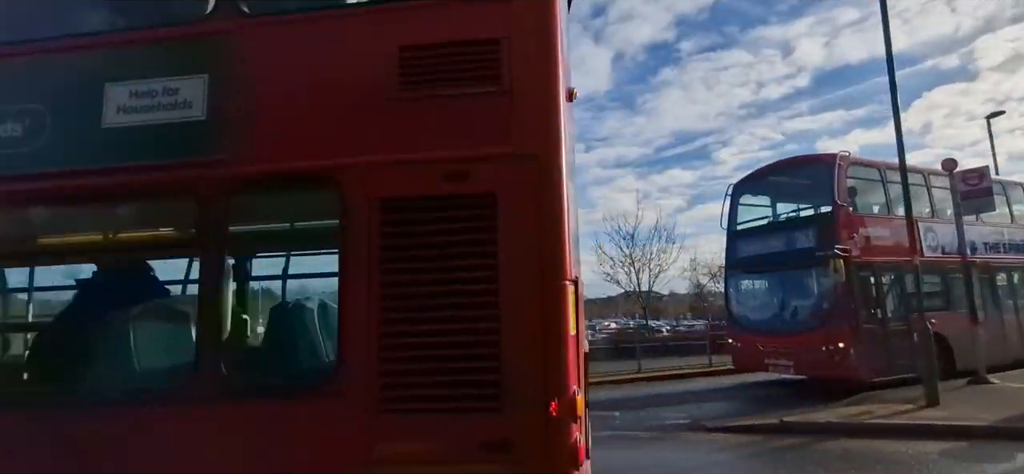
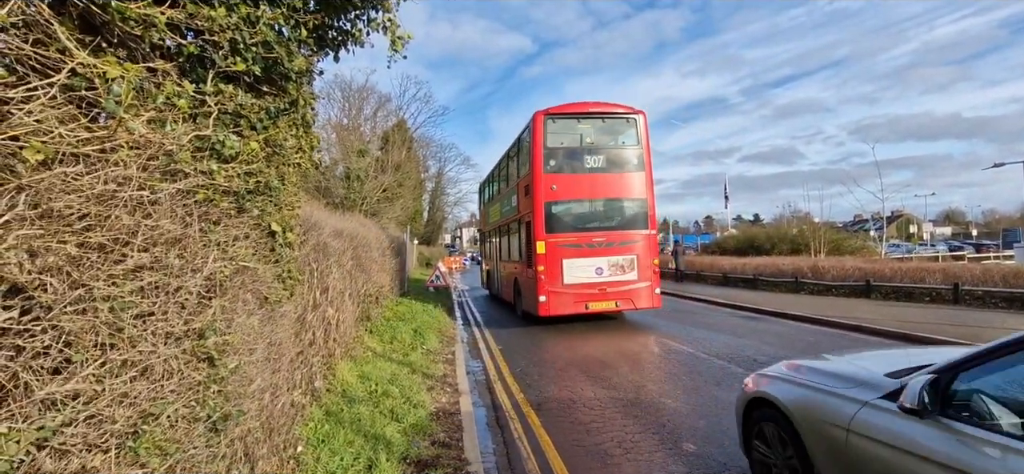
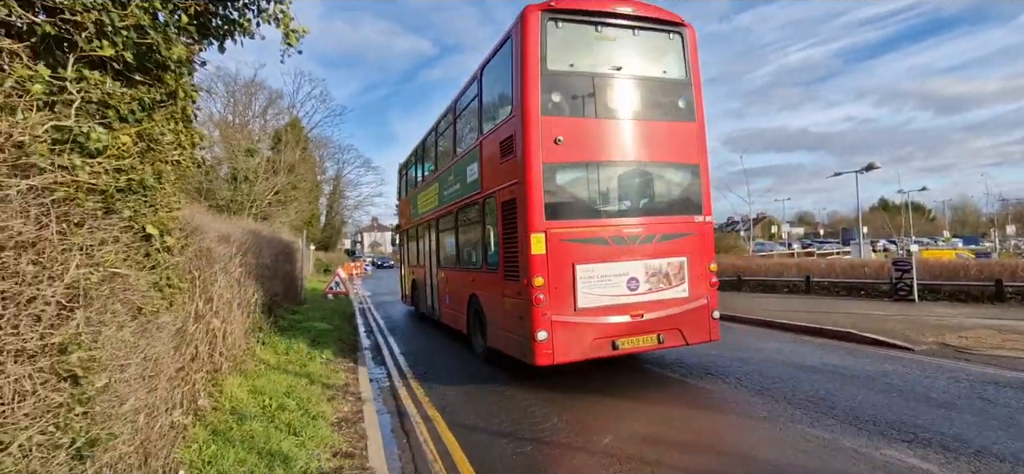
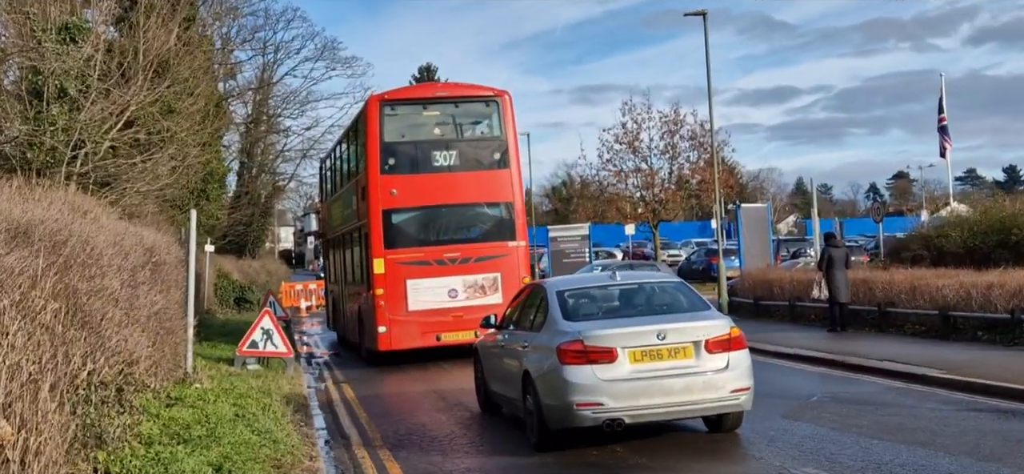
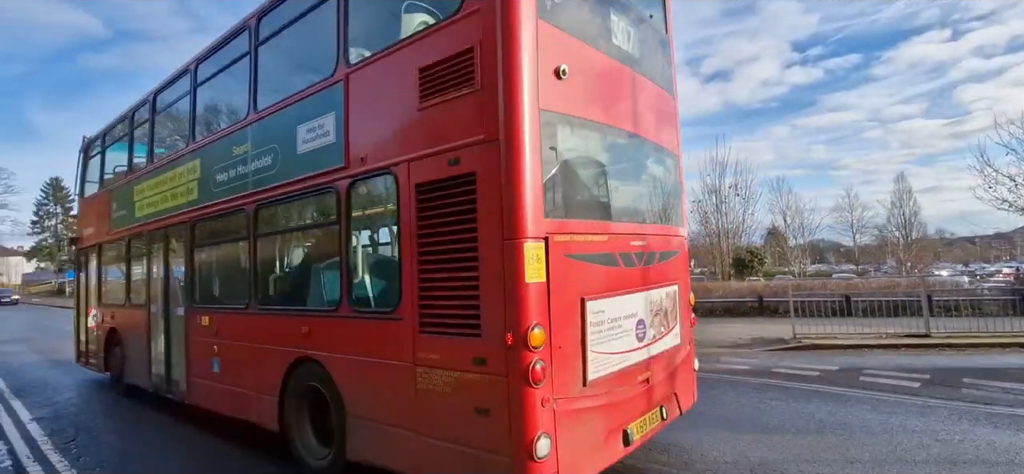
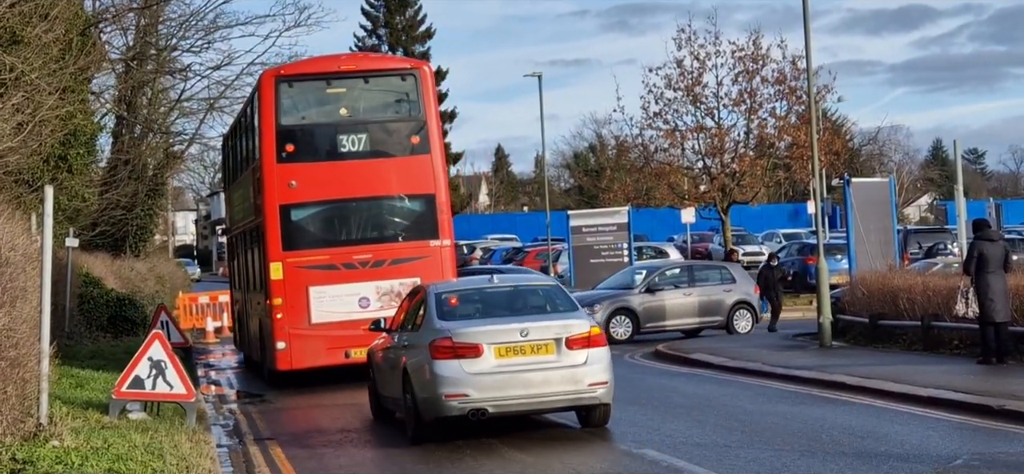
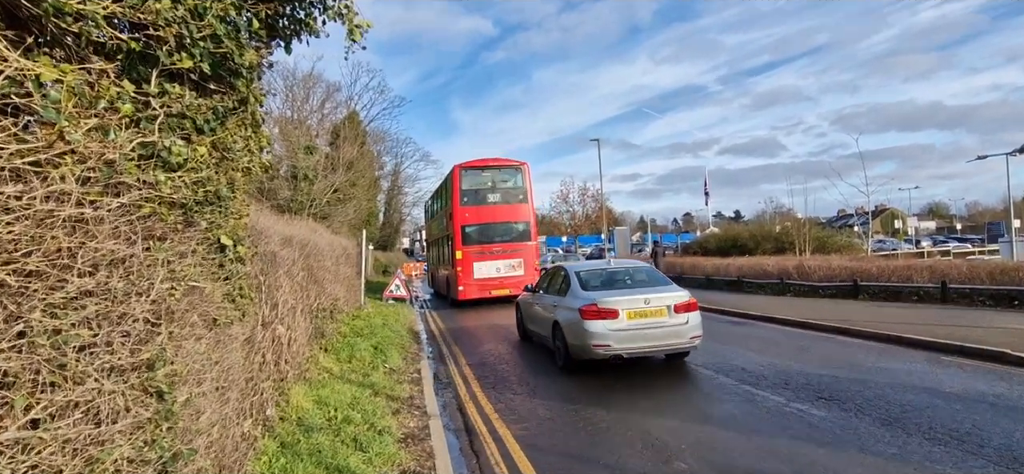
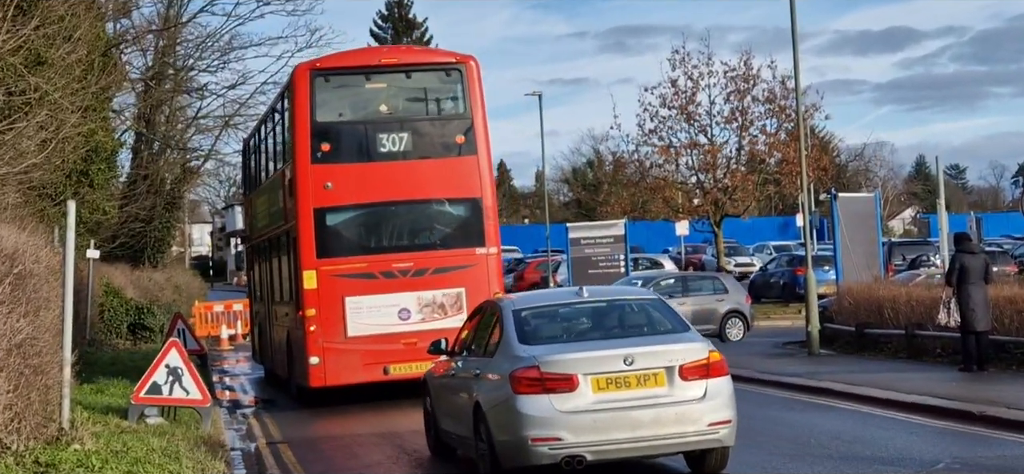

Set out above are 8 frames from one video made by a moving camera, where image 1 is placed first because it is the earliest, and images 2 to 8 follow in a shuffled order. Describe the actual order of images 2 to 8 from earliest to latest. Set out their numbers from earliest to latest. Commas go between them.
5, 3, 2, 7, 4, 8, 6
